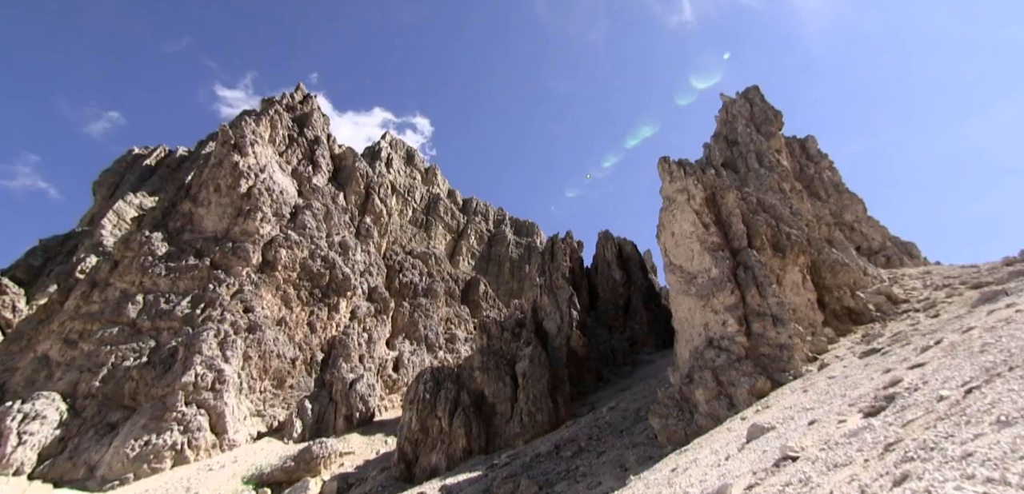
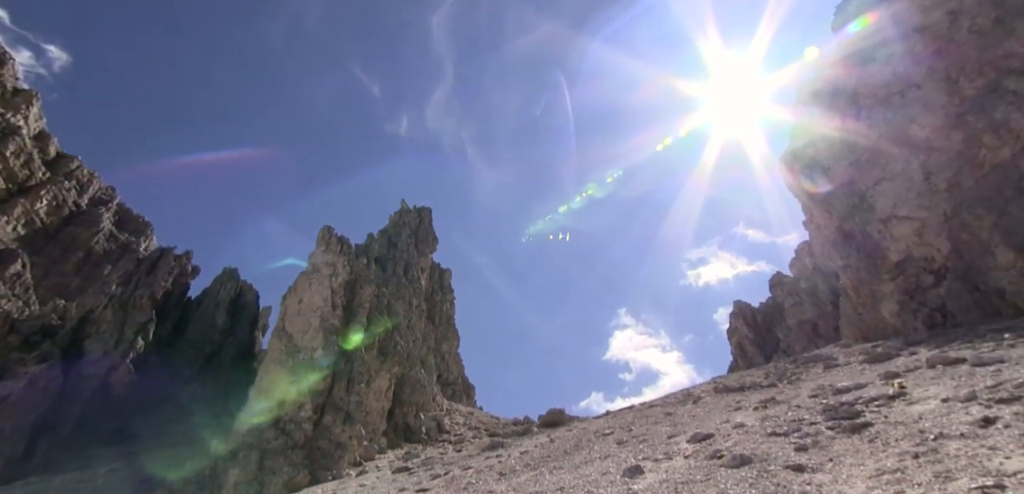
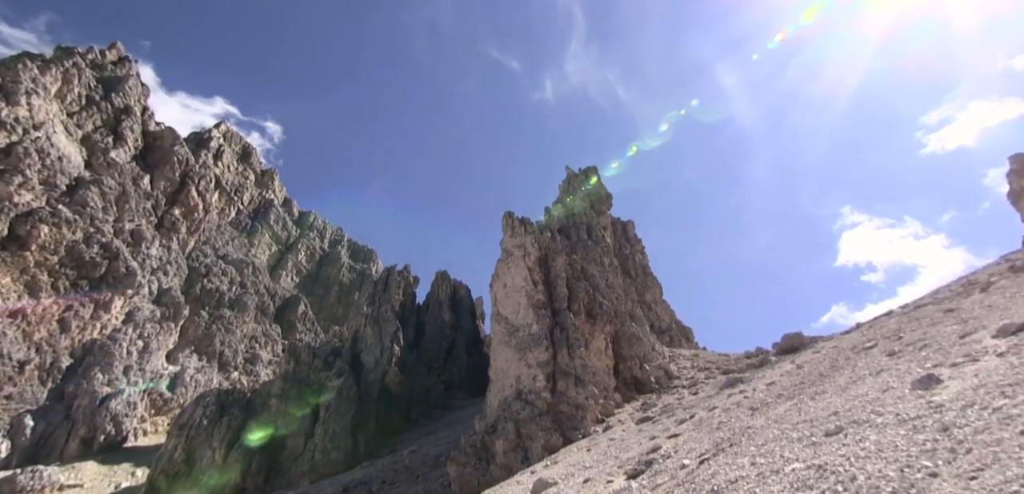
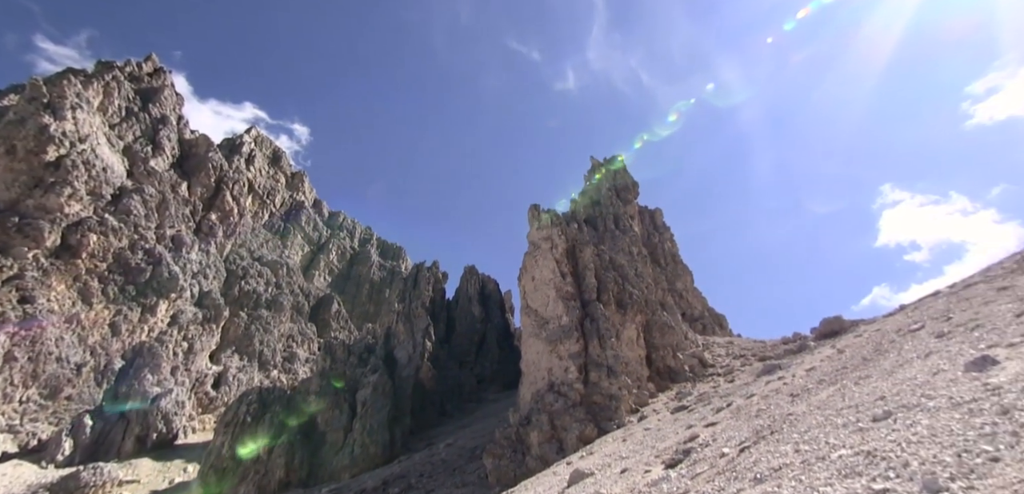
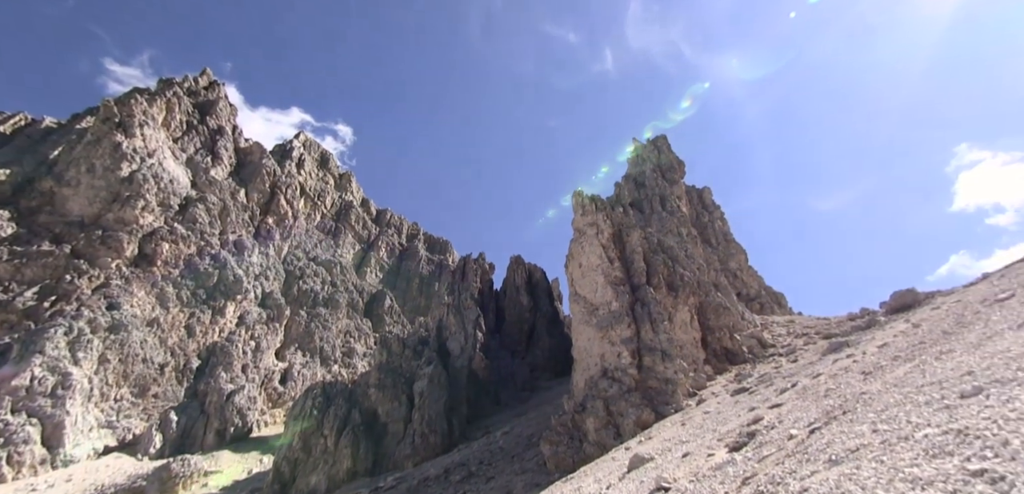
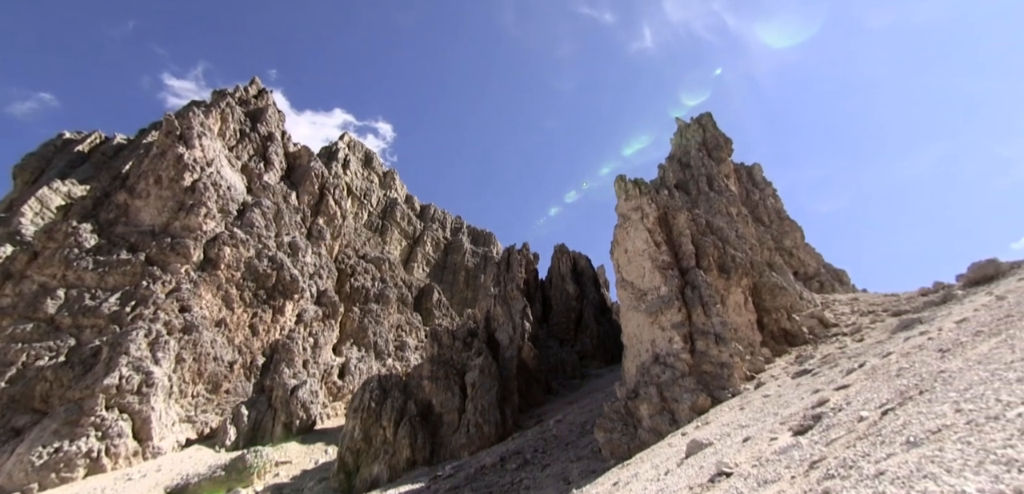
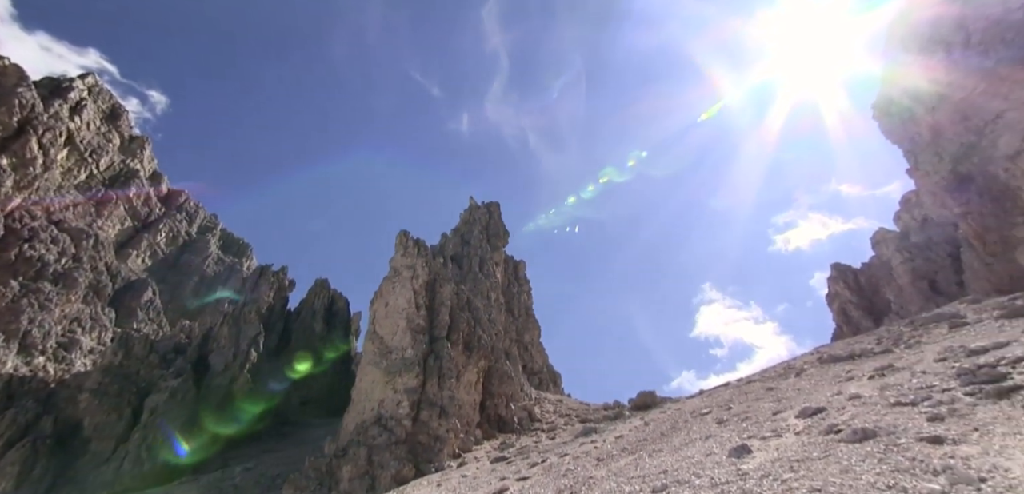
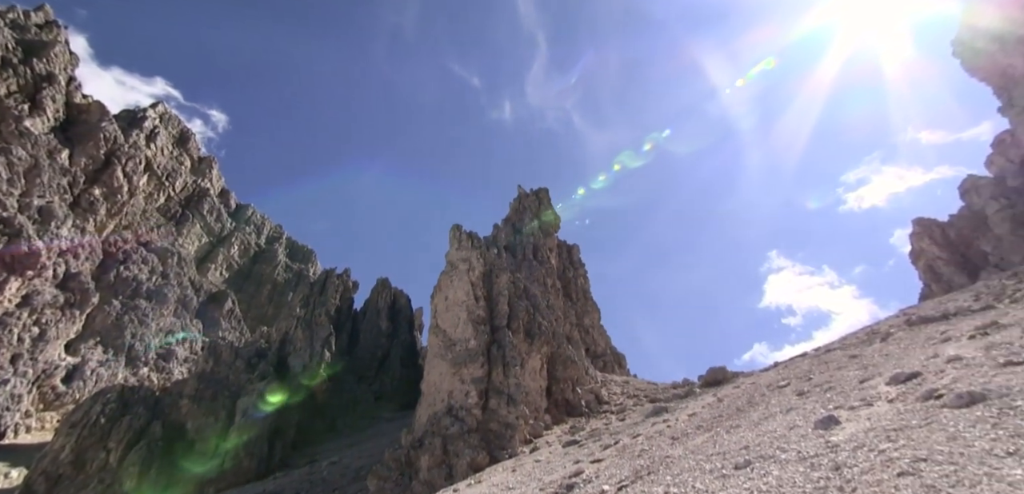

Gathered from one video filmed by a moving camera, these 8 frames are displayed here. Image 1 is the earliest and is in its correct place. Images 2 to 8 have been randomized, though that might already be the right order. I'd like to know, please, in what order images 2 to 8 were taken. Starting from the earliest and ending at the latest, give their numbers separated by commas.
6, 5, 4, 3, 8, 7, 2
